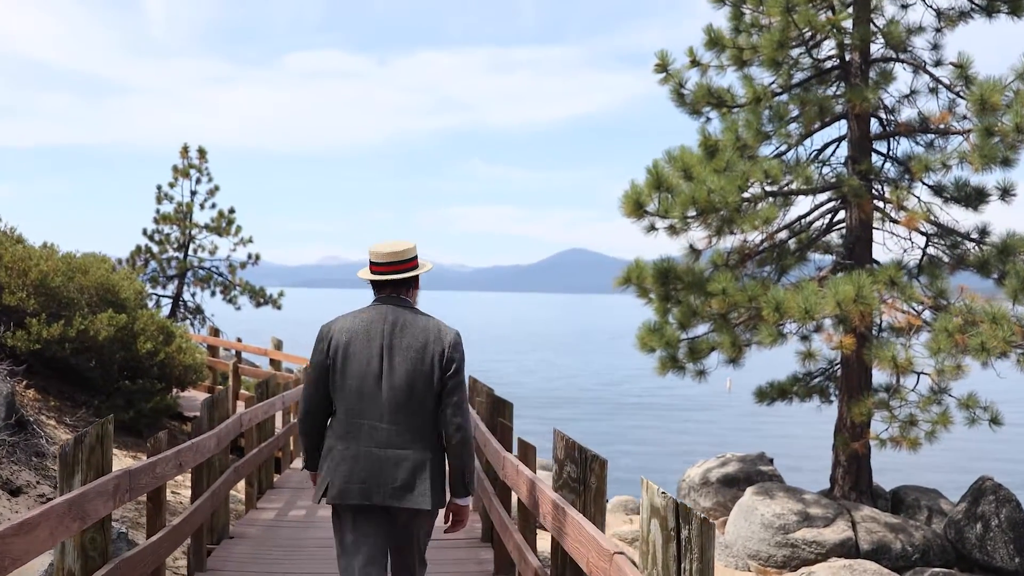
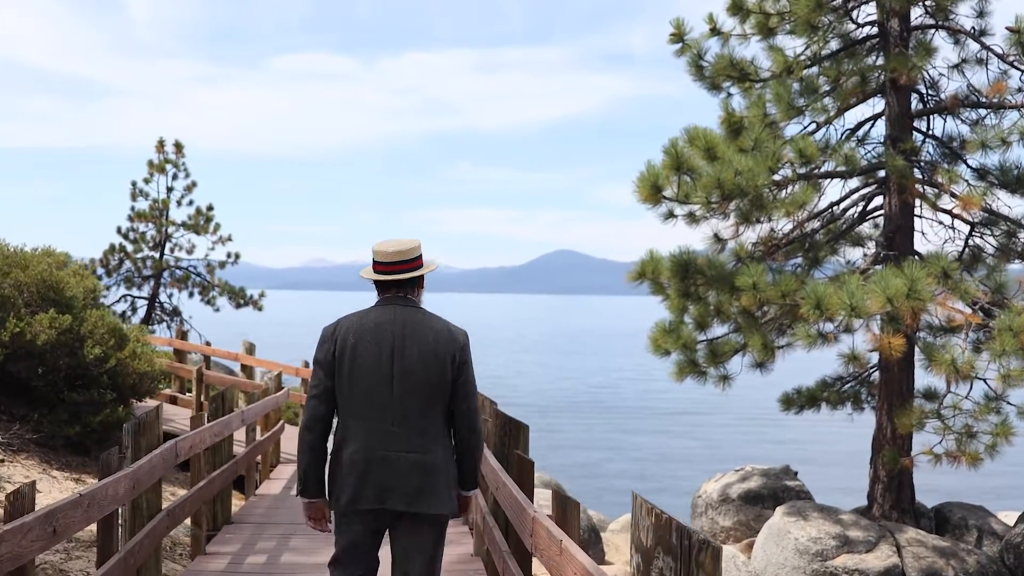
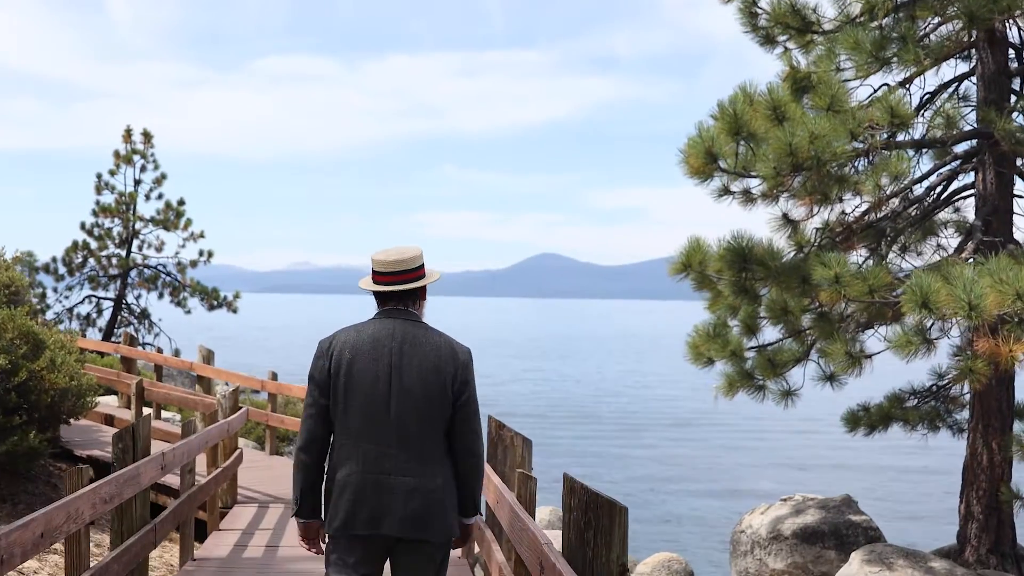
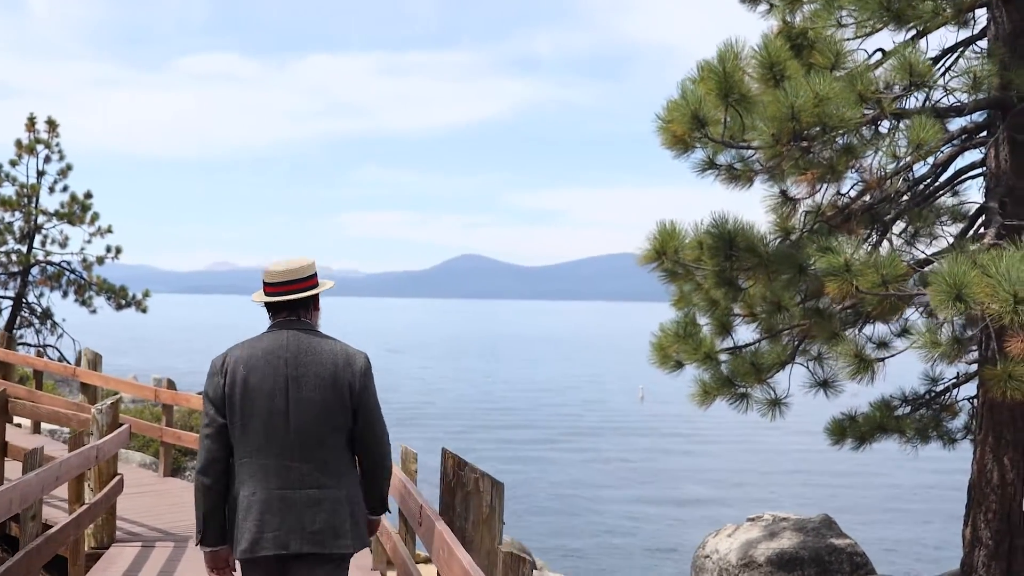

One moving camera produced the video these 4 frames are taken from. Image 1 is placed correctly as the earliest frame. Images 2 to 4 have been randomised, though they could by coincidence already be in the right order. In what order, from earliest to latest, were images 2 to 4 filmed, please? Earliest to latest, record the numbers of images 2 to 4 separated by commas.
2, 3, 4
